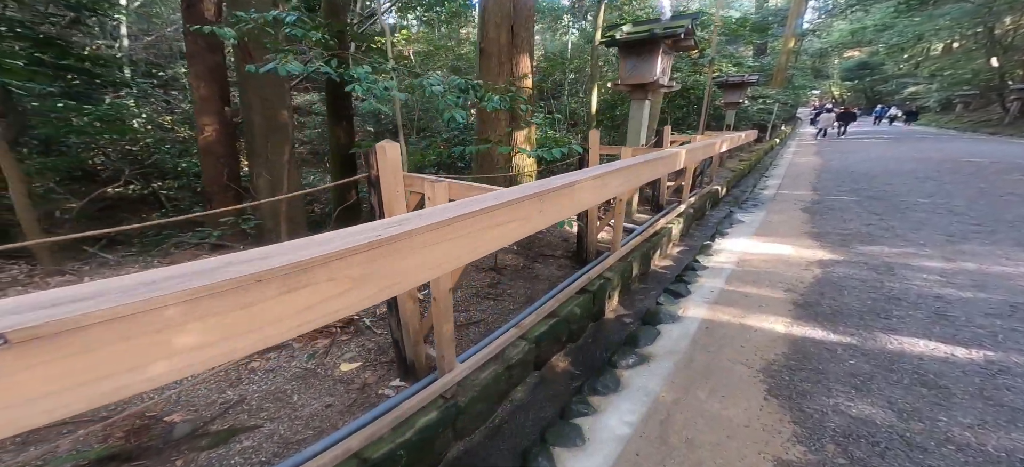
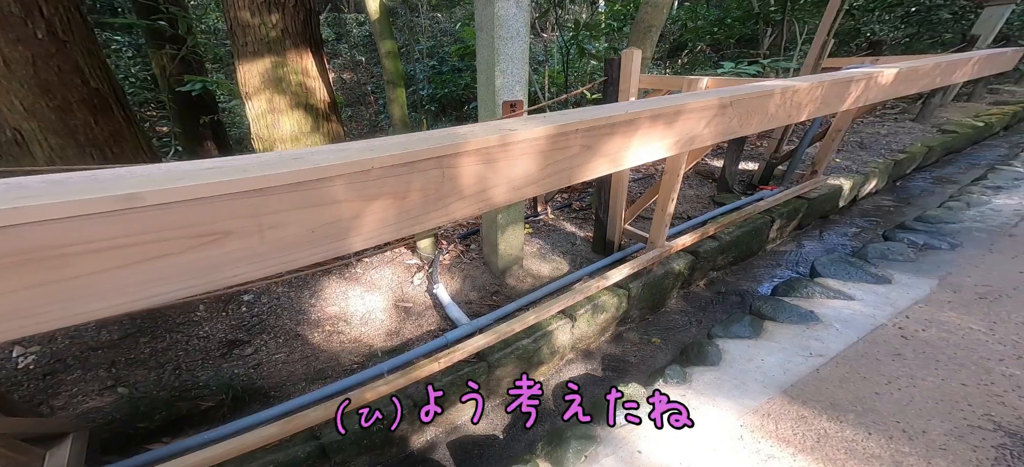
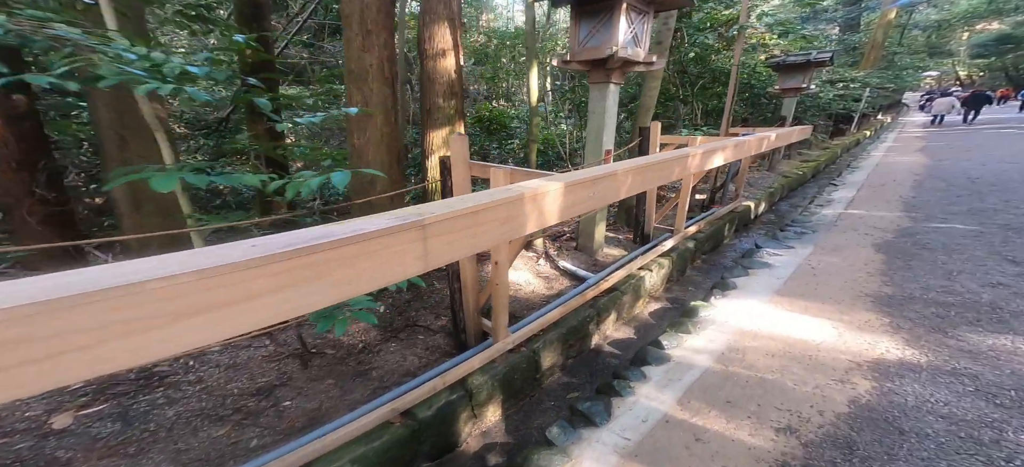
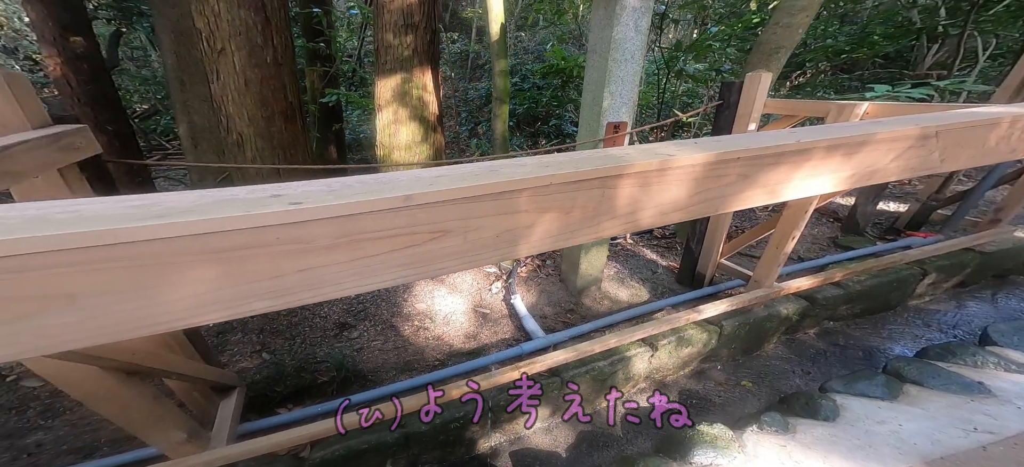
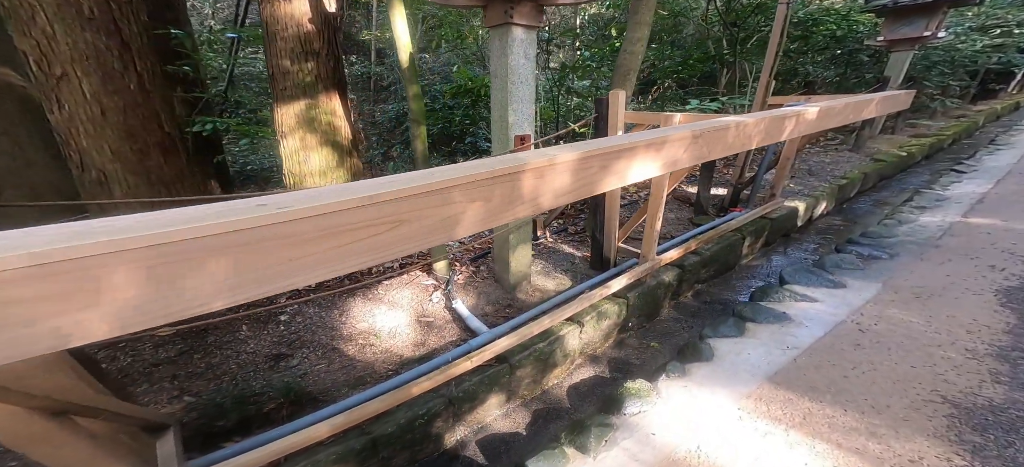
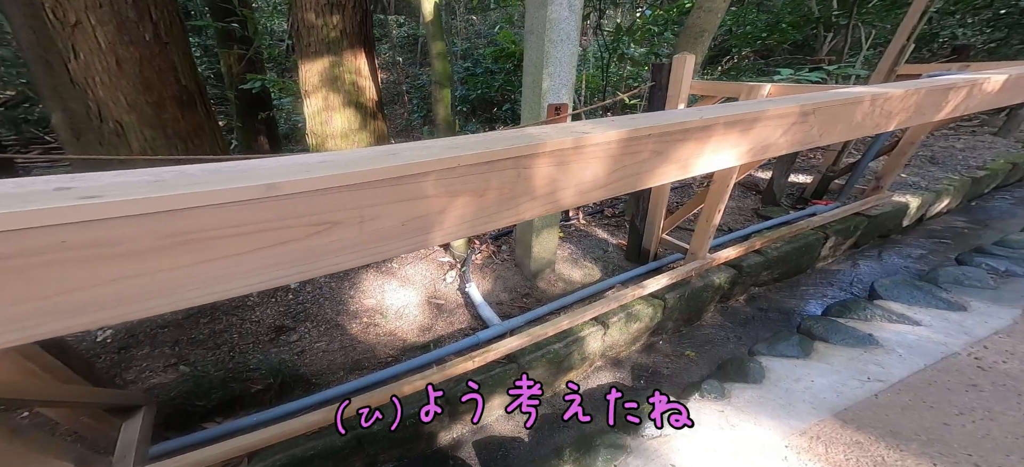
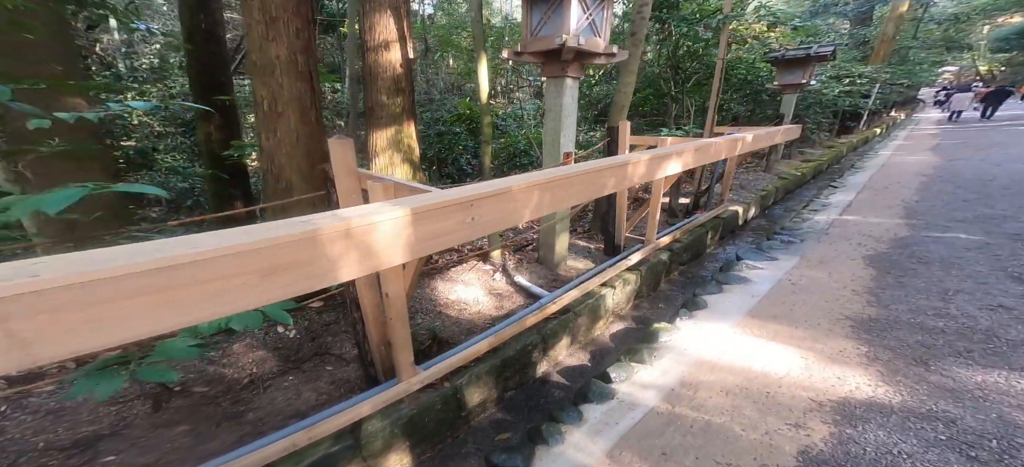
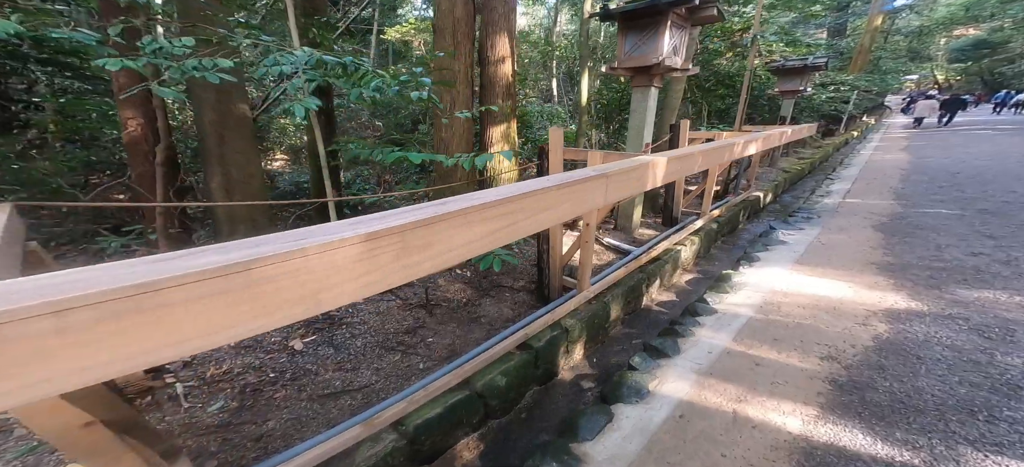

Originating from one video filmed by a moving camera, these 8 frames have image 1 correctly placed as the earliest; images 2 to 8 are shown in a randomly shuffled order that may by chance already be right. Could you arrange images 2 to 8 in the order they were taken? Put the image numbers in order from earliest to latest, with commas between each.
8, 3, 7, 5, 2, 6, 4
